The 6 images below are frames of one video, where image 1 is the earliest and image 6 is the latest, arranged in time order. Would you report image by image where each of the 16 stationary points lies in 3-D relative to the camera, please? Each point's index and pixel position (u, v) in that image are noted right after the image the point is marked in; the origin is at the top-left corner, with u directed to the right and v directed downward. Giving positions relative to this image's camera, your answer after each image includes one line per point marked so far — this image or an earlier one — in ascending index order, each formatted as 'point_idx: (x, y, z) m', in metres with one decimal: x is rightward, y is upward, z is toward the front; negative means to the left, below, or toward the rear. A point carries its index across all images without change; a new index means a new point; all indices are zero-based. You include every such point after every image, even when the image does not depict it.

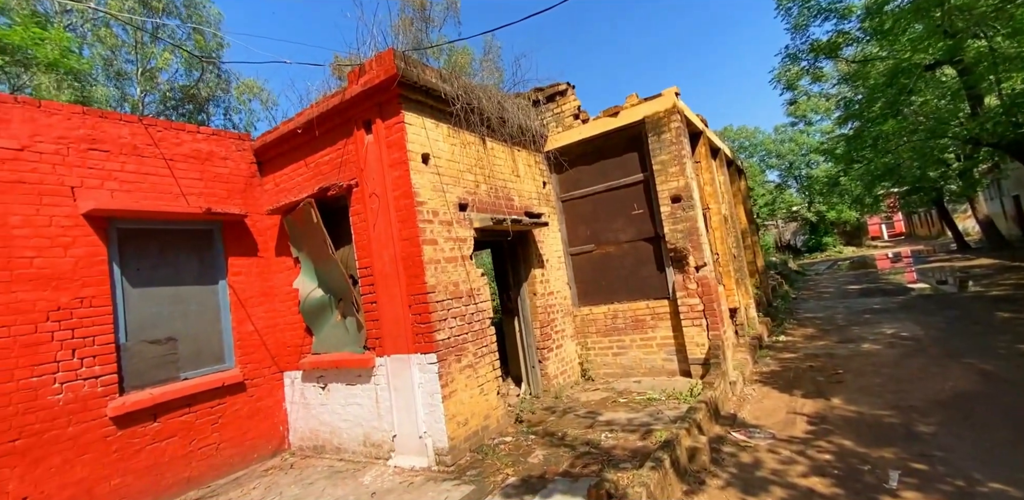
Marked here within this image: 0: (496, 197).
0: (-0.2, +0.6, +5.9) m
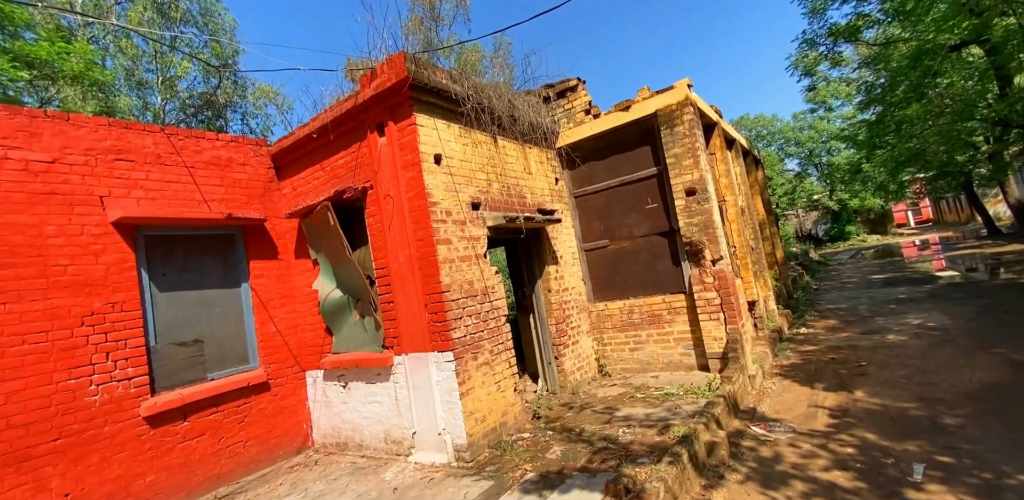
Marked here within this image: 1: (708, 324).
0: (0.0, +0.6, +5.9) m
1: (+2.4, -0.9, +6.1) m
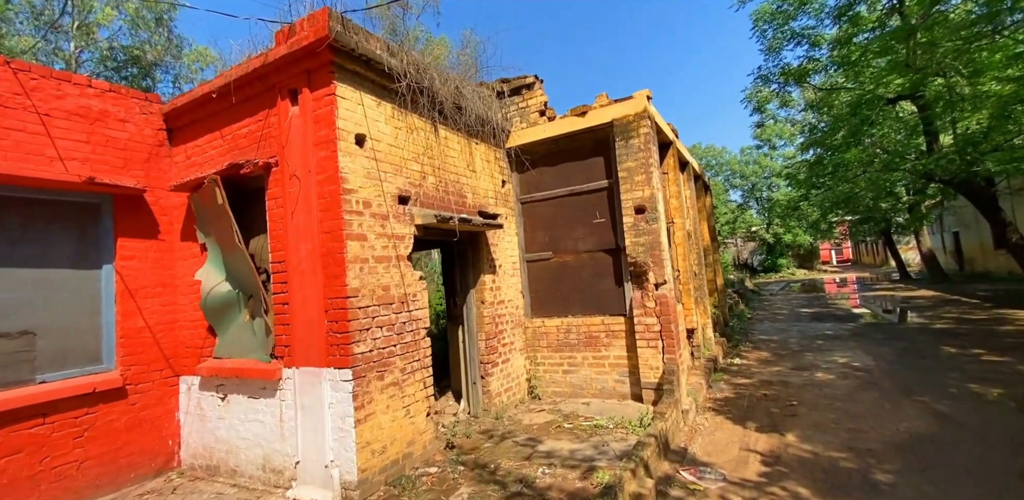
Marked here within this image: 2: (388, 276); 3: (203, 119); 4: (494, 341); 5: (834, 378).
0: (-0.7, +0.6, +5.2) m
1: (+1.5, -1.2, +5.7) m
2: (-1.1, -0.2, +4.3) m
3: (-3.1, +1.3, +4.9) m
4: (-0.2, -1.0, +5.7) m
5: (+4.6, -1.8, +7.0) m
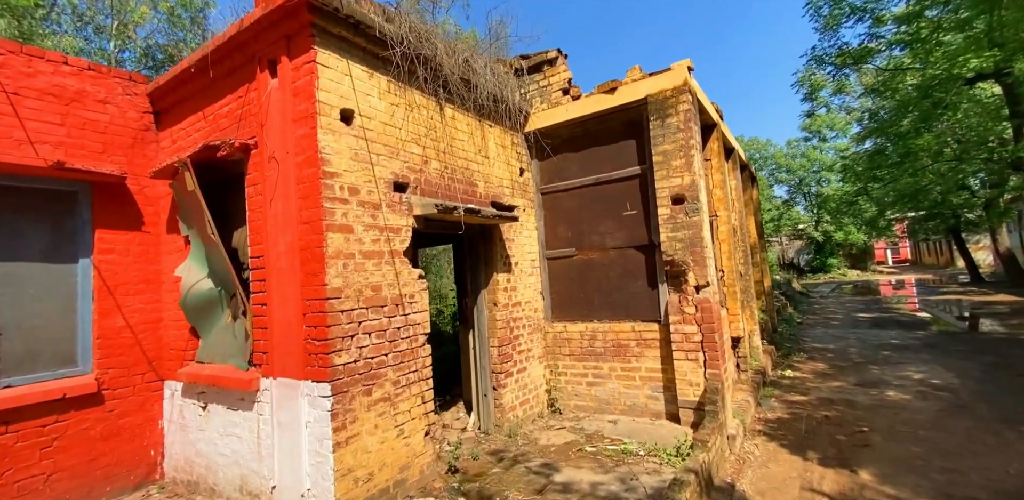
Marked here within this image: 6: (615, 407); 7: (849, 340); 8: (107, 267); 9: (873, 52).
0: (-0.6, +0.6, +4.6) m
1: (+1.7, -1.1, +4.9) m
2: (-1.0, -0.2, +3.8) m
3: (-2.9, +1.3, +4.5) m
4: (0.0, -1.0, +5.1) m
5: (+4.8, -1.8, +6.0) m
6: (+1.1, -1.7, +5.3) m
7: (+6.9, -1.9, +10.3) m
8: (-3.6, -0.1, +4.4) m
9: (+9.0, +4.9, +12.4) m
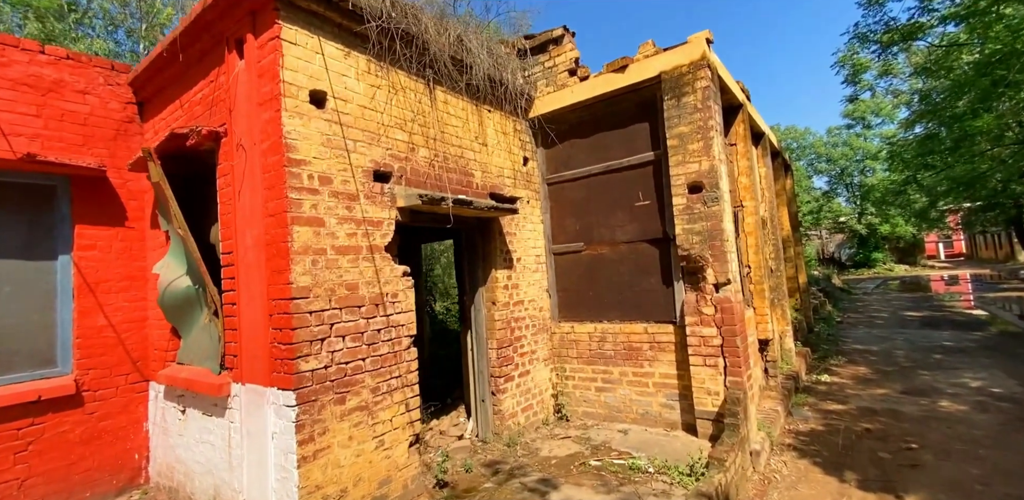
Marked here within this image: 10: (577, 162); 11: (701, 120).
0: (-0.6, +0.7, +4.2) m
1: (+1.7, -1.1, +4.4) m
2: (-1.1, -0.1, +3.4) m
3: (-3.0, +1.4, +4.3) m
4: (0.0, -0.9, +4.7) m
5: (+4.9, -1.7, +5.4) m
6: (+1.1, -1.6, +4.9) m
7: (+7.3, -1.7, +9.4) m
8: (-3.6, -0.1, +4.2) m
9: (+9.4, +5.1, +11.4) m
10: (+0.7, +0.9, +5.3) m
11: (+1.7, +1.1, +4.4) m
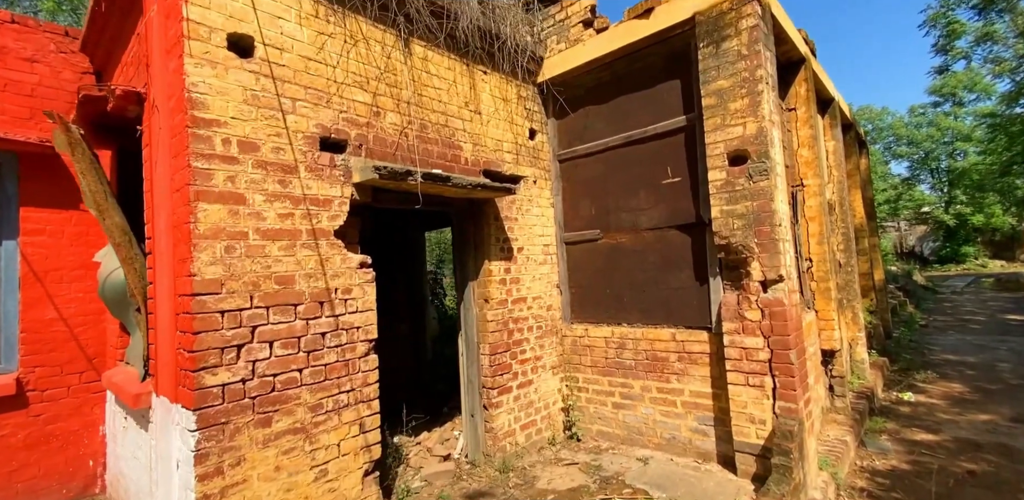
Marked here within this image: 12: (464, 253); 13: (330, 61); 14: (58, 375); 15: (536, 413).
0: (-0.7, +0.8, +3.5) m
1: (+1.6, -1.0, +3.5) m
2: (-1.2, -0.1, +2.8) m
3: (-3.0, +1.5, +3.8) m
4: (-0.1, -0.8, +3.9) m
5: (+4.9, -1.6, +4.1) m
6: (+1.1, -1.5, +4.0) m
7: (+7.7, -1.6, +7.9) m
8: (-3.6, 0.0, +3.8) m
9: (+10.1, +5.2, +9.5) m
10: (+0.7, +1.0, +4.5) m
11: (+1.6, +1.2, +3.4) m
12: (-0.4, 0.0, +4.0) m
13: (-1.1, +1.2, +3.1) m
14: (-3.5, -1.0, +3.8) m
15: (+0.2, -1.4, +4.2) m
